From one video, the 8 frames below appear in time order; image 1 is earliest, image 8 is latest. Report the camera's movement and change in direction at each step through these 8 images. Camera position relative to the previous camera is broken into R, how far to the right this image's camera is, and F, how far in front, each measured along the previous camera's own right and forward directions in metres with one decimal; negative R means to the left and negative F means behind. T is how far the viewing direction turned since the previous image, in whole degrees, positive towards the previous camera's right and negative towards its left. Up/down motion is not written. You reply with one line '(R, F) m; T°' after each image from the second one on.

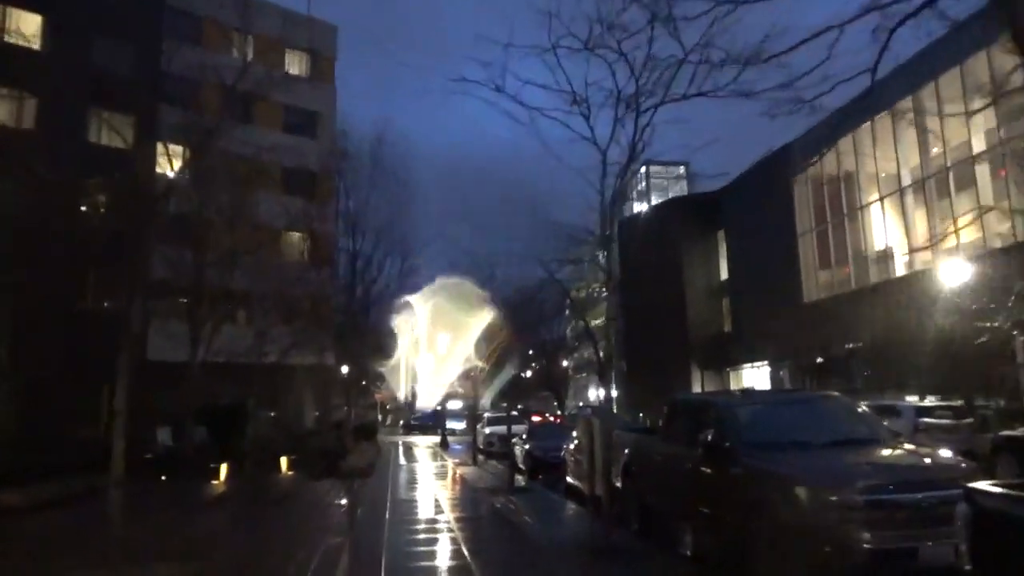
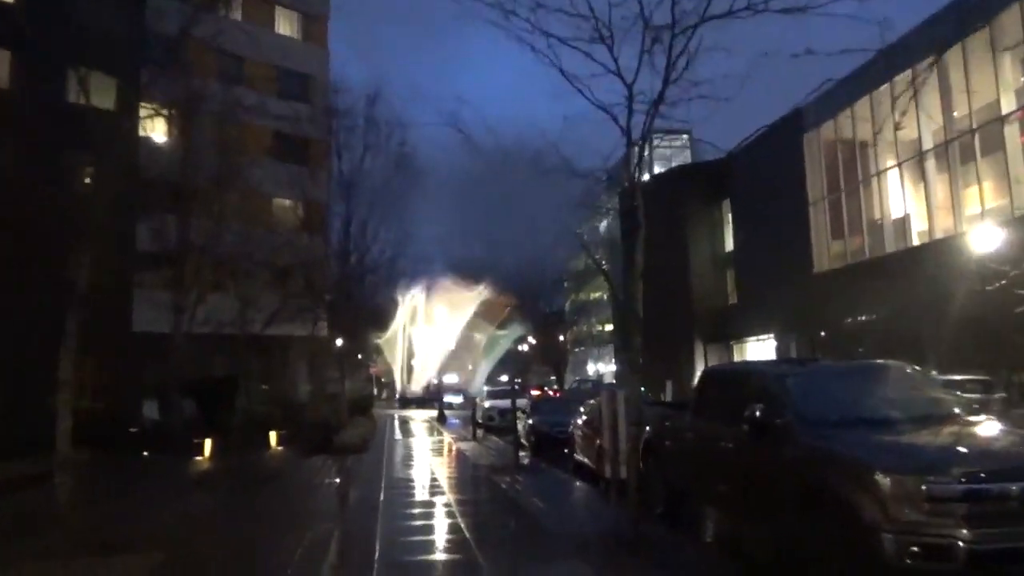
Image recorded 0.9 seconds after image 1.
(-0.2, +1.2) m; 0°
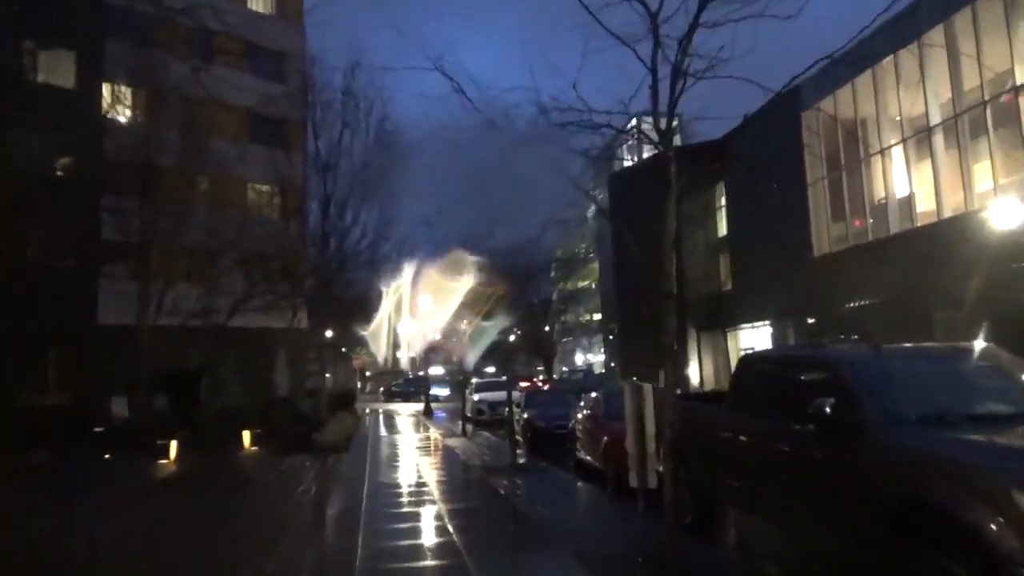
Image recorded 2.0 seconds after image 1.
(-0.2, +1.4) m; +1°
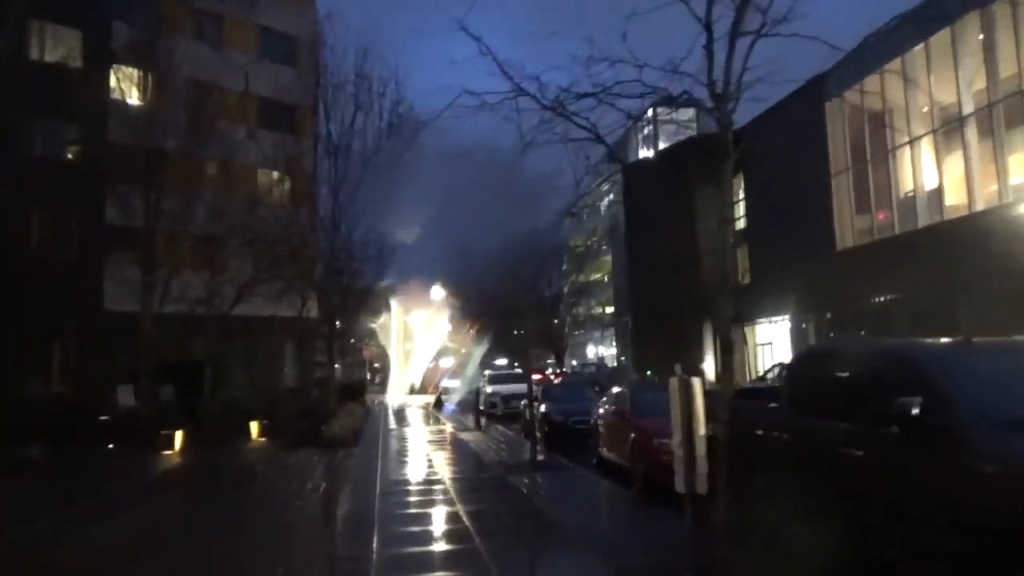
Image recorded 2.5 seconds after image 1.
(-0.2, +0.7) m; -1°
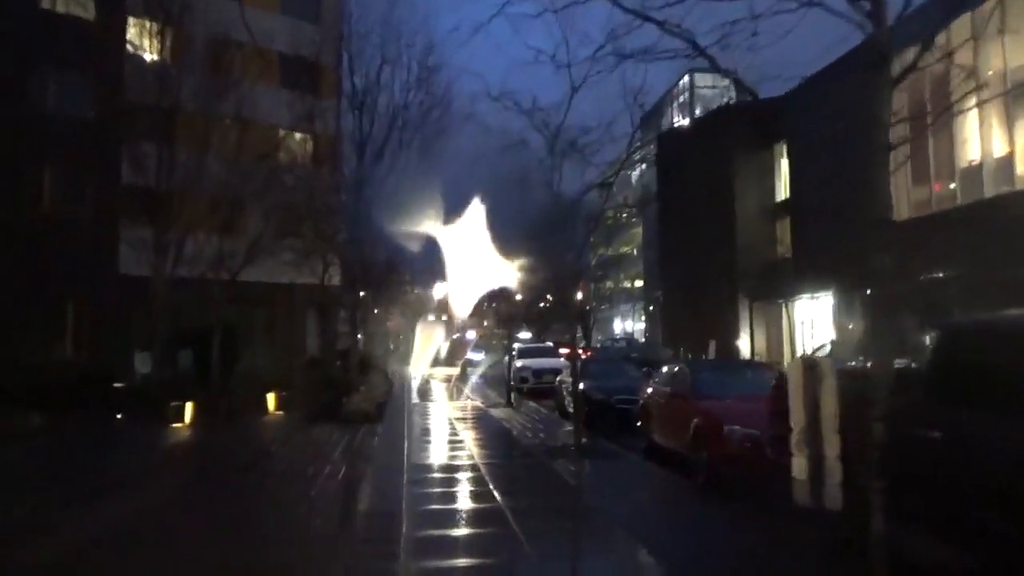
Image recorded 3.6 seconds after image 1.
(-0.3, +1.4) m; -2°
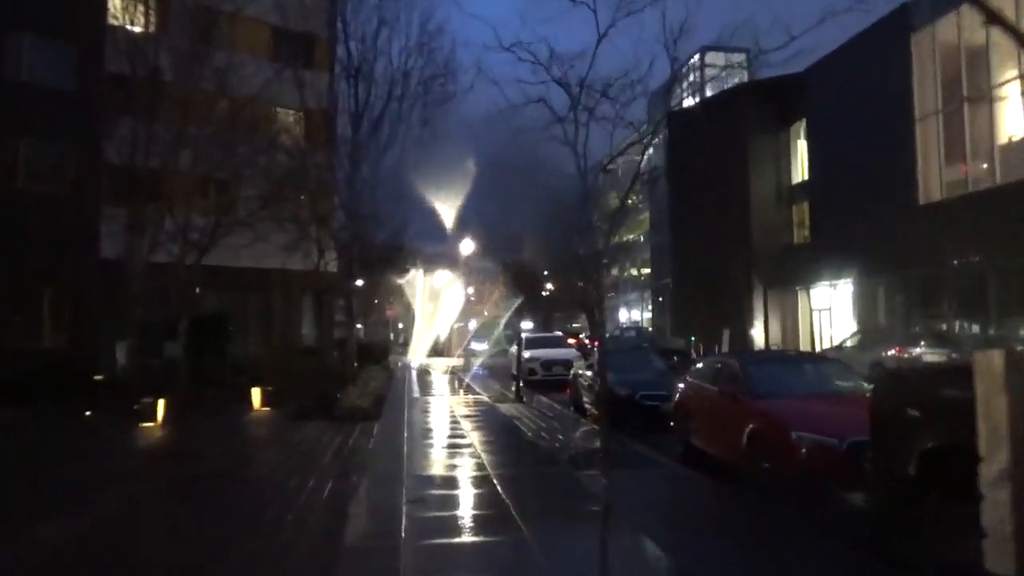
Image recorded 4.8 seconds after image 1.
(-0.2, +1.6) m; 0°
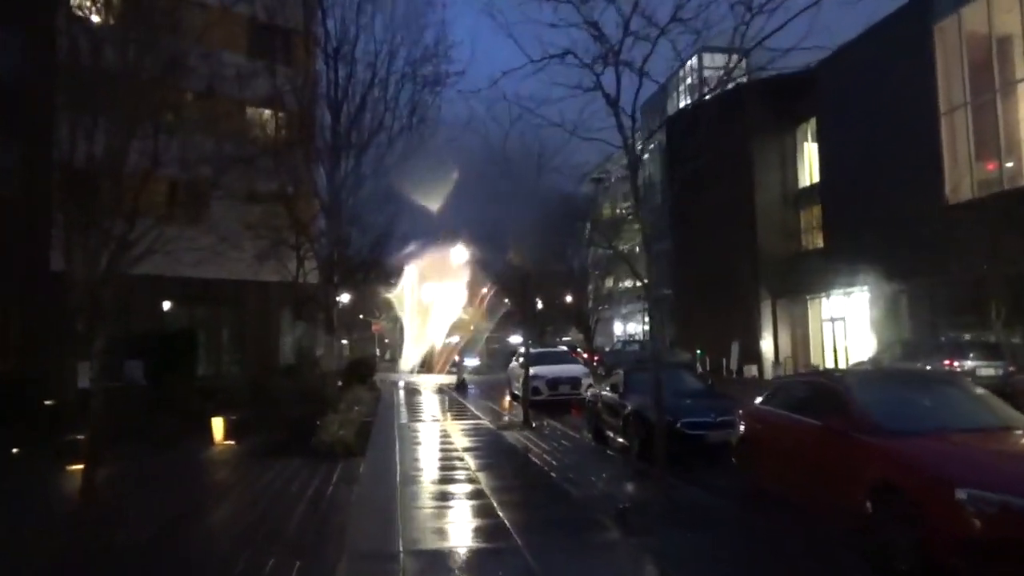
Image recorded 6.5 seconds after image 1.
(-0.4, +2.3) m; +1°
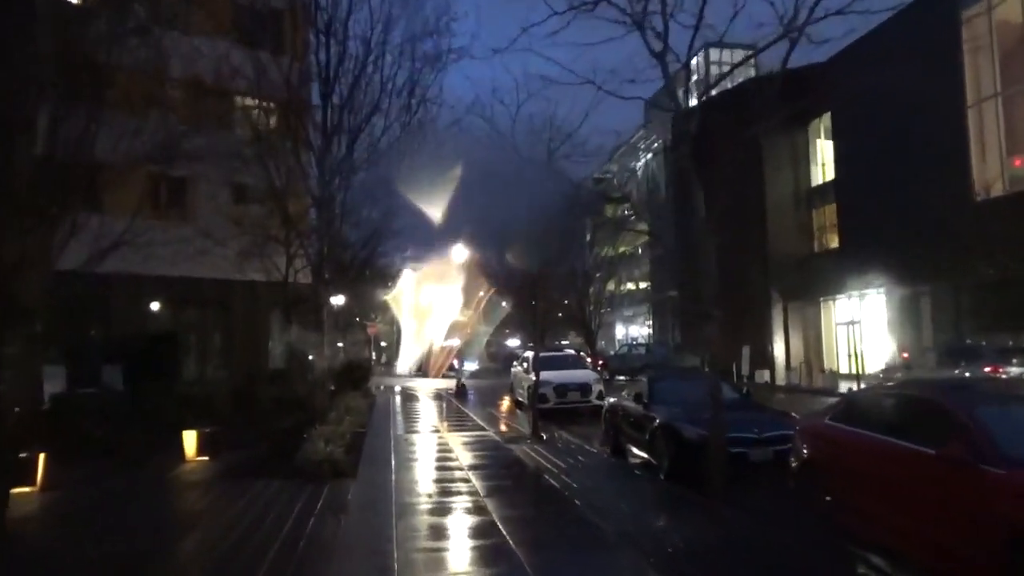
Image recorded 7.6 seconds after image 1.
(-0.2, +1.4) m; 0°
